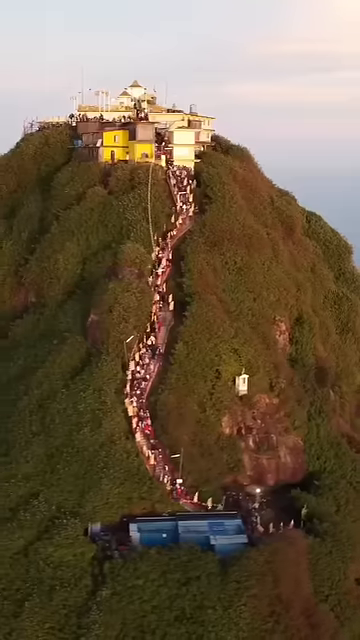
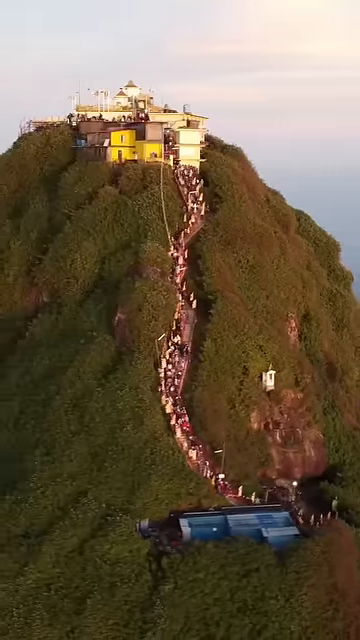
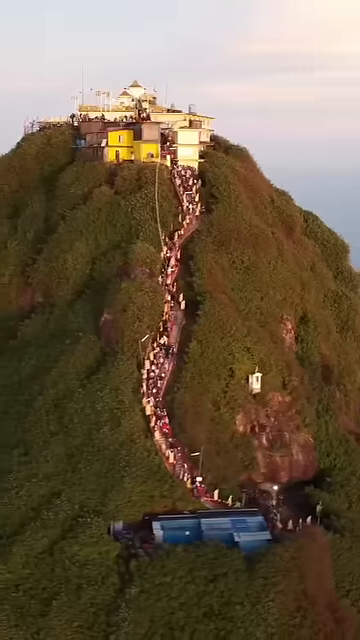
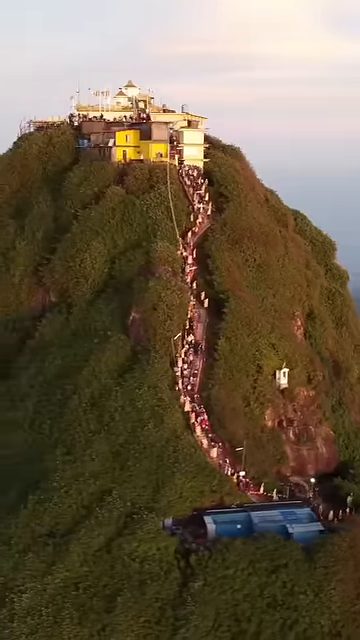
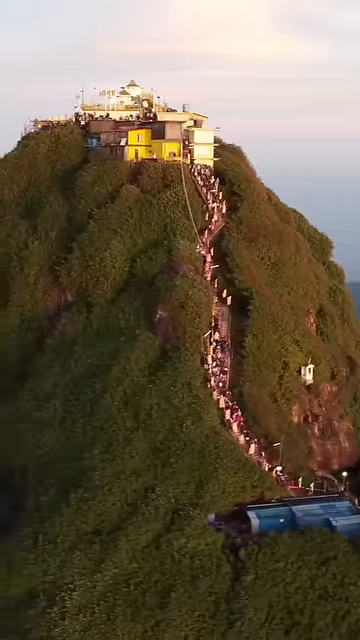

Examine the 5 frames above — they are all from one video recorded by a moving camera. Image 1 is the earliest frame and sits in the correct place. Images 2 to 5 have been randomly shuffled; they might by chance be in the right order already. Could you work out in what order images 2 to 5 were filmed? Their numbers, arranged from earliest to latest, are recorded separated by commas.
3, 2, 4, 5
